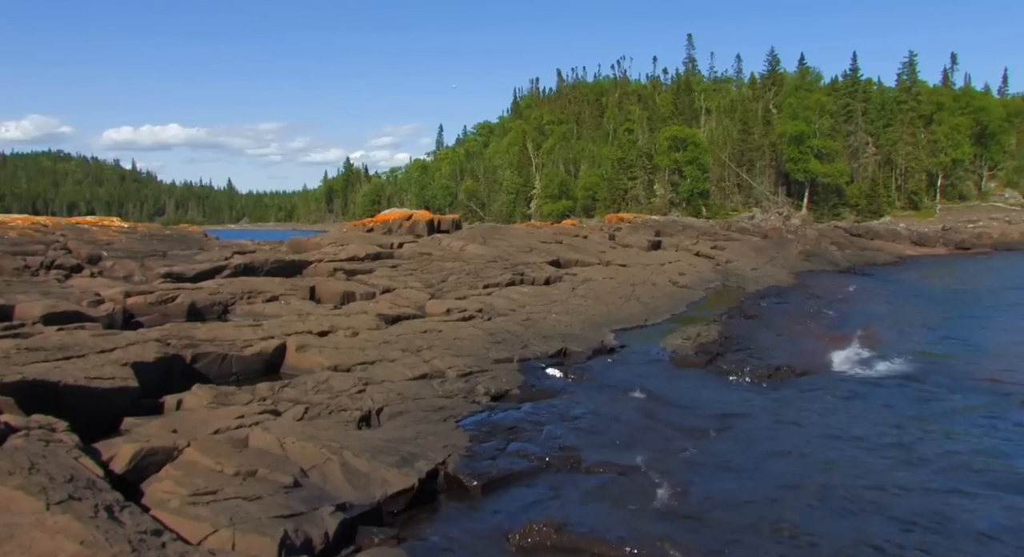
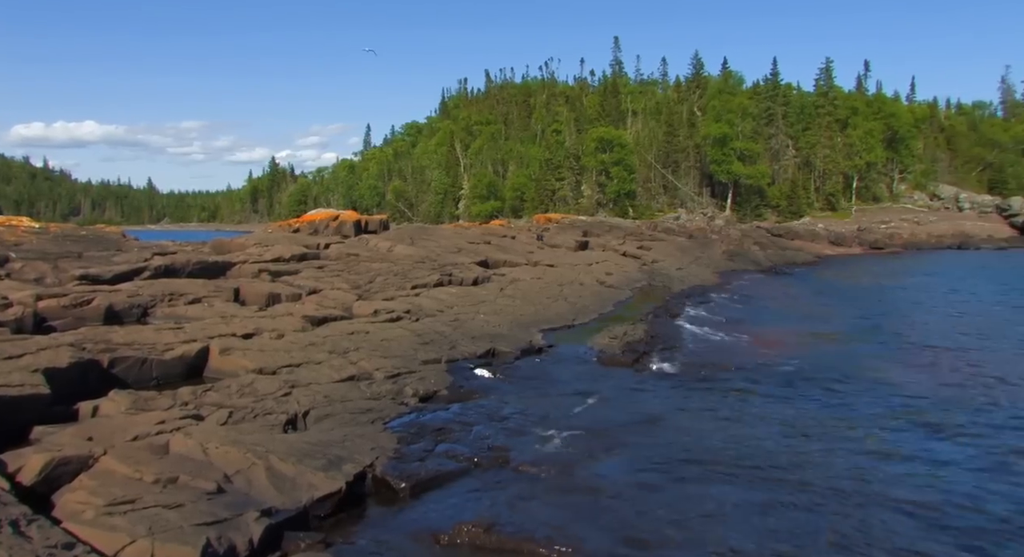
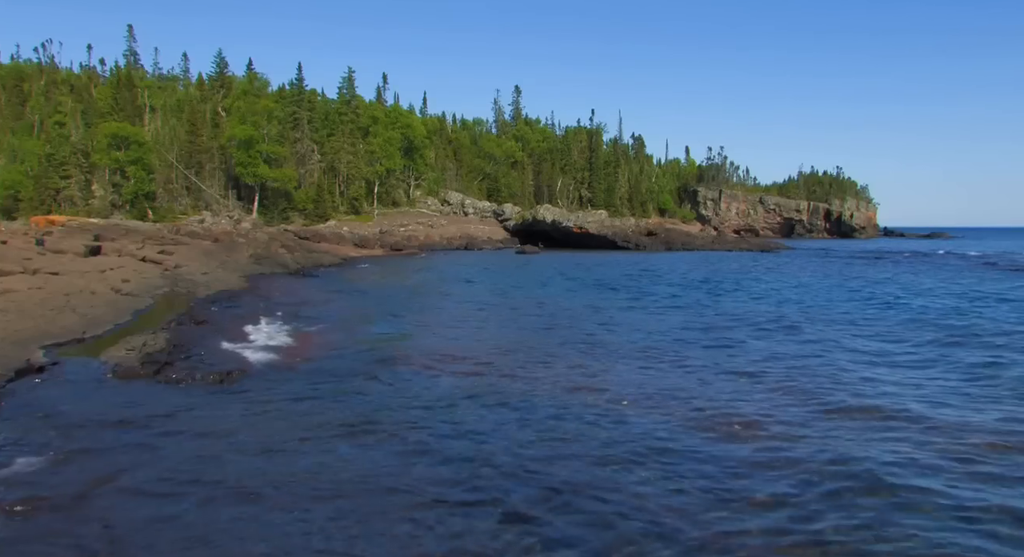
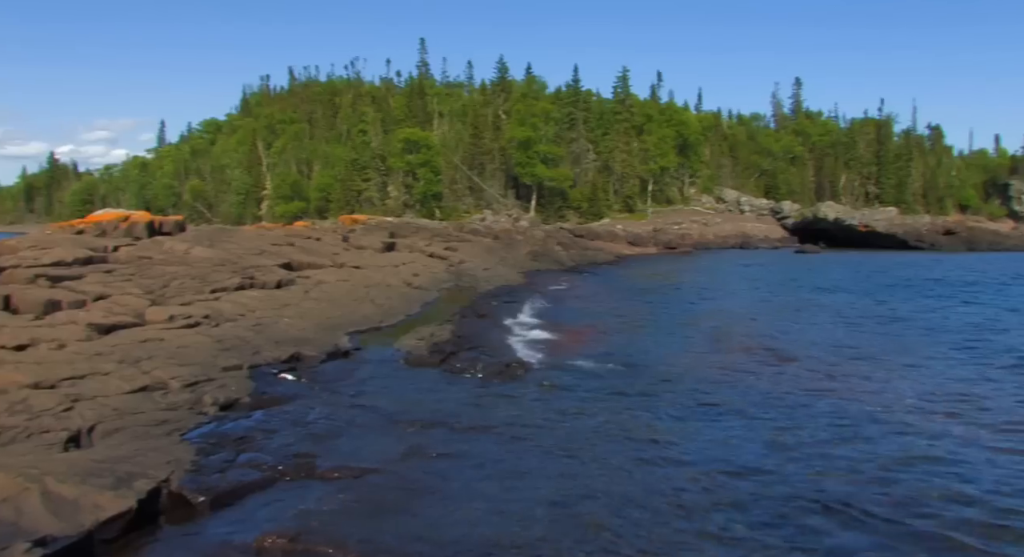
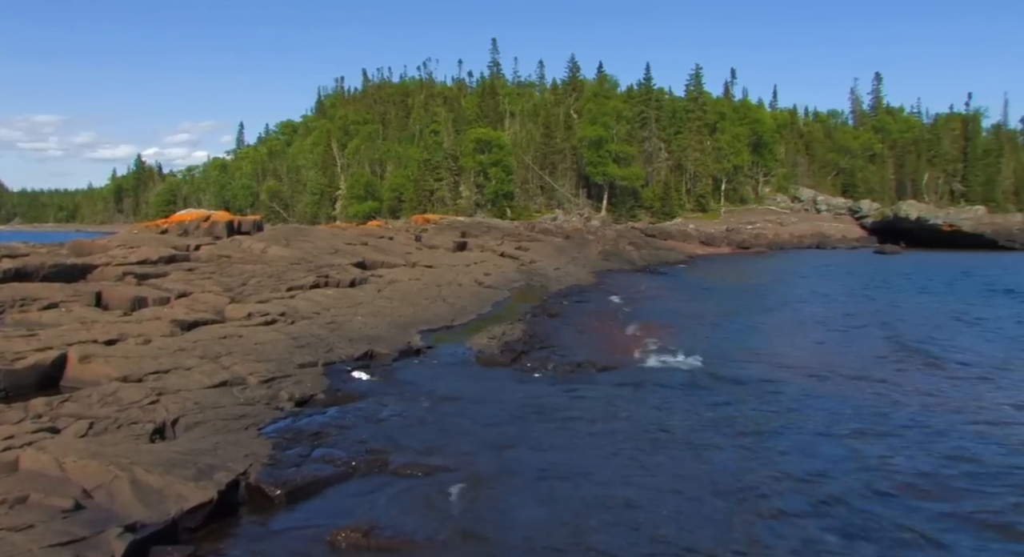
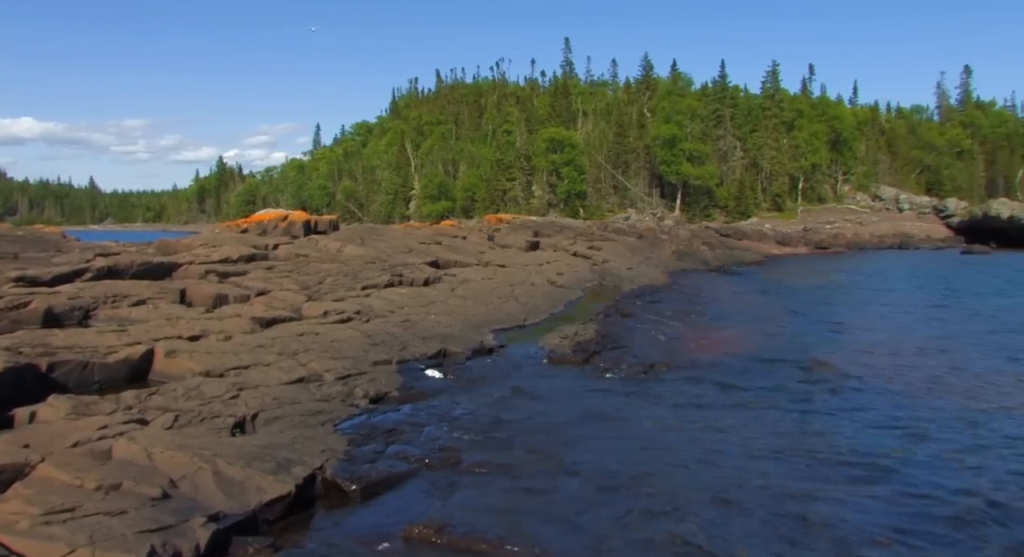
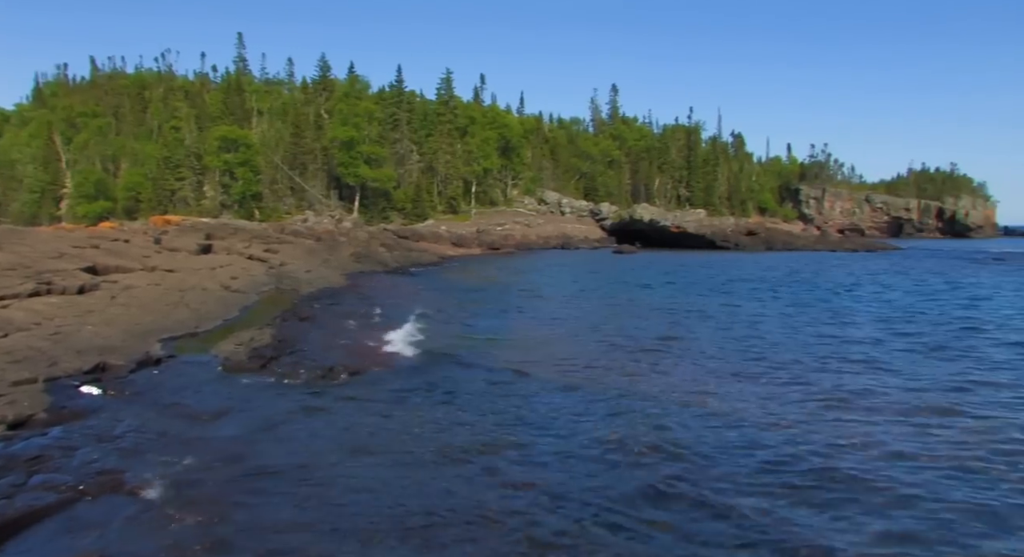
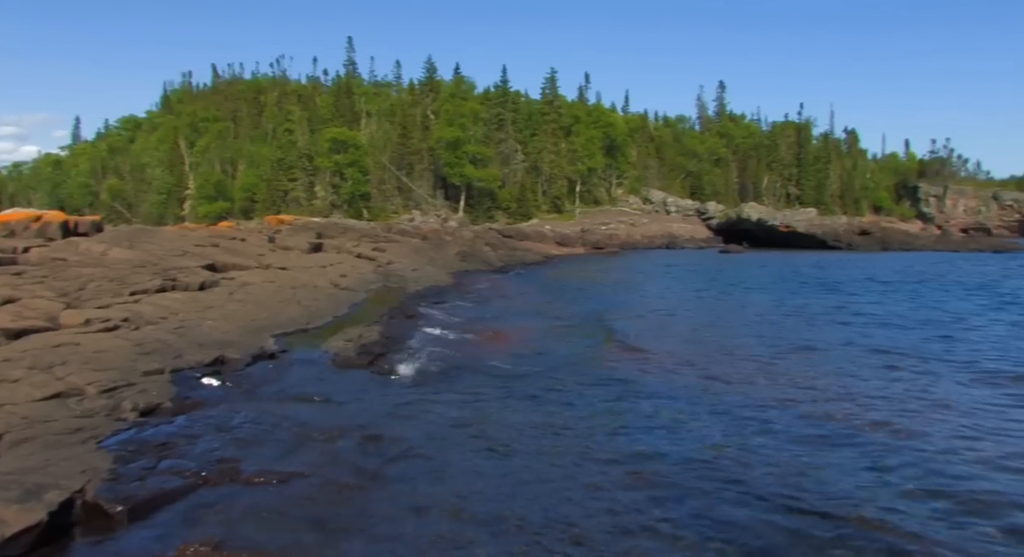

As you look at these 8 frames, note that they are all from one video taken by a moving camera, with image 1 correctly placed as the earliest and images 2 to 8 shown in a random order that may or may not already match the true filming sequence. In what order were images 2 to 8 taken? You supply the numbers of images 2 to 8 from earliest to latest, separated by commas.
2, 6, 5, 4, 8, 7, 3
